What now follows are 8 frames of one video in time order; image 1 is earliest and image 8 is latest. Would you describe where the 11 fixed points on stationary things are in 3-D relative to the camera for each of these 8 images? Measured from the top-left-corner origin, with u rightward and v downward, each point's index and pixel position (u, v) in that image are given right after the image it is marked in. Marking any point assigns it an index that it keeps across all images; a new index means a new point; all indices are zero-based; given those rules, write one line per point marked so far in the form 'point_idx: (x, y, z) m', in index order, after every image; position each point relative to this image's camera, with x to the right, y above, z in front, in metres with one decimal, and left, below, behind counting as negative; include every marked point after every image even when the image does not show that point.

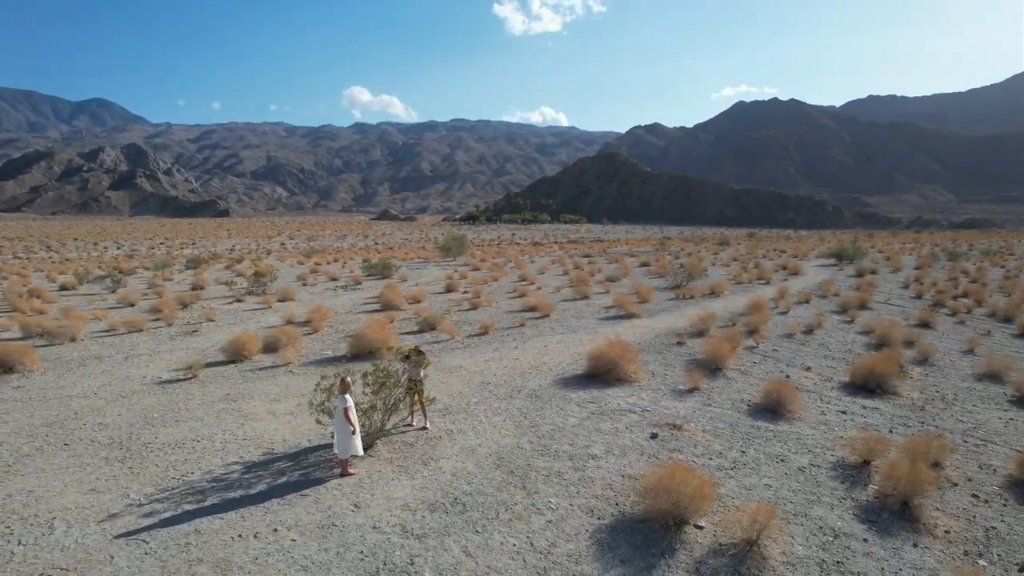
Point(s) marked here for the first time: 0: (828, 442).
0: (+4.9, -2.4, +10.4) m
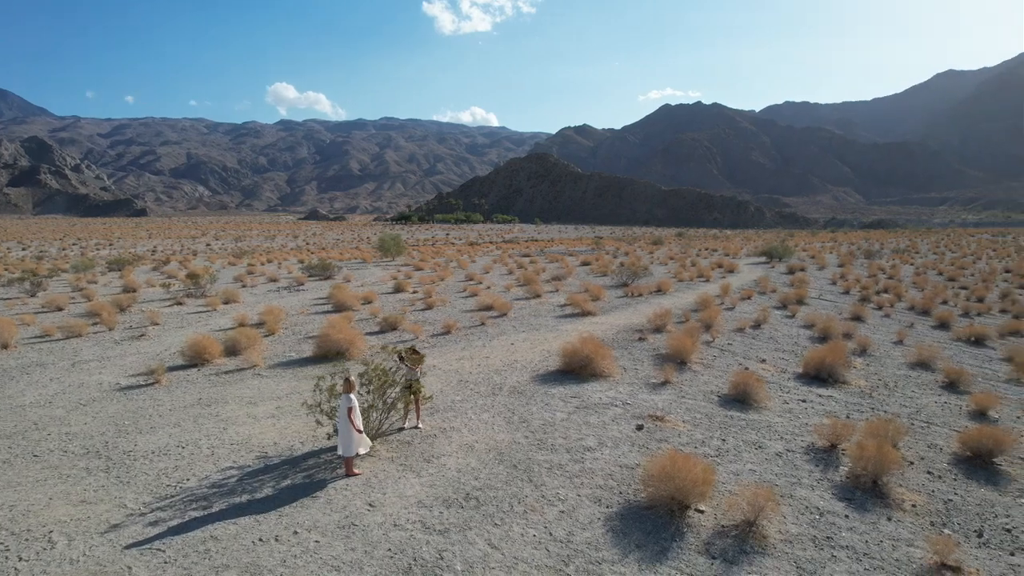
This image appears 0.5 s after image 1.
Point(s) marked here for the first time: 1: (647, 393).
0: (+4.7, -2.3, +11.0) m
1: (+2.5, -1.9, +12.1) m
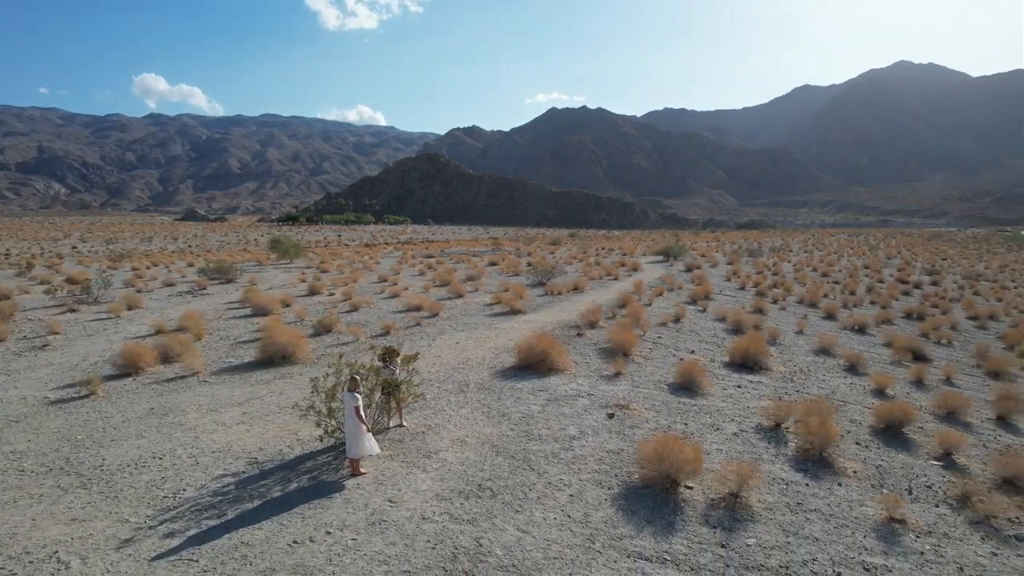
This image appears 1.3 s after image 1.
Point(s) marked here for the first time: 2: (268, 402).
0: (+4.2, -2.2, +12.1) m
1: (+1.8, -1.8, +12.7) m
2: (-4.0, -1.9, +11.2) m
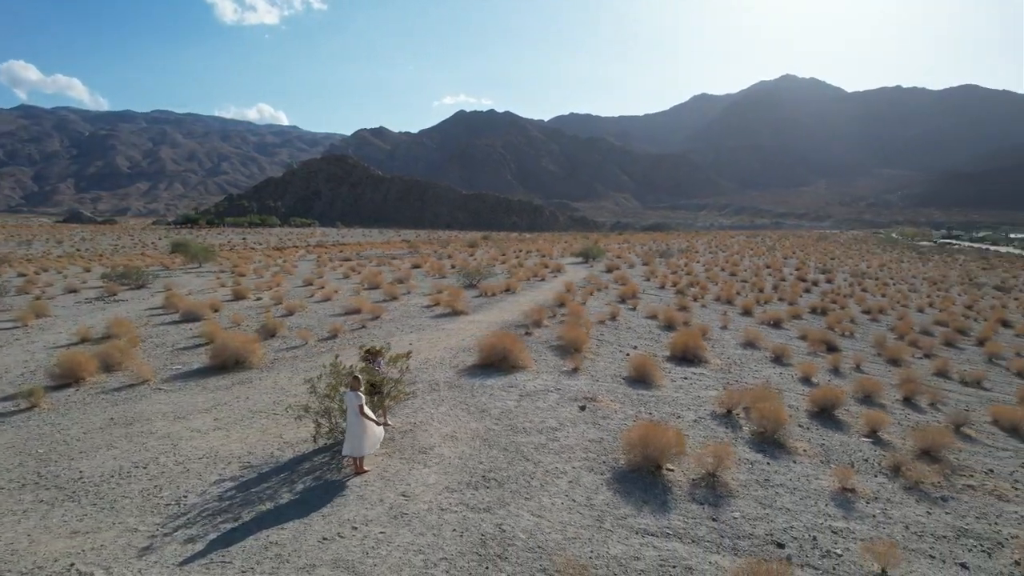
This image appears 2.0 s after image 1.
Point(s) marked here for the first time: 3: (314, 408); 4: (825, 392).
0: (+3.5, -2.2, +13.0) m
1: (+1.1, -1.8, +13.3) m
2: (-4.4, -2.0, +10.9) m
3: (-2.6, -1.7, +9.1) m
4: (+6.3, -2.1, +13.5) m
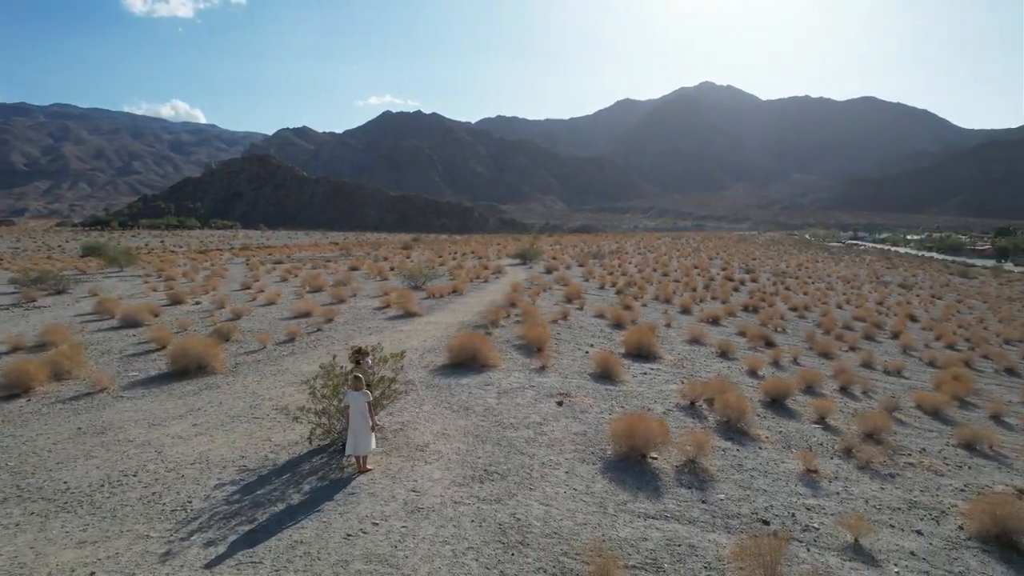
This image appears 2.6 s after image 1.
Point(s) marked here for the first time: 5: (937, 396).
0: (+3.0, -2.2, +13.6) m
1: (+0.5, -1.8, +13.6) m
2: (-4.7, -2.0, +10.7) m
3: (-2.7, -1.7, +9.1) m
4: (+5.7, -2.1, +14.4) m
5: (+10.5, -2.7, +16.4) m
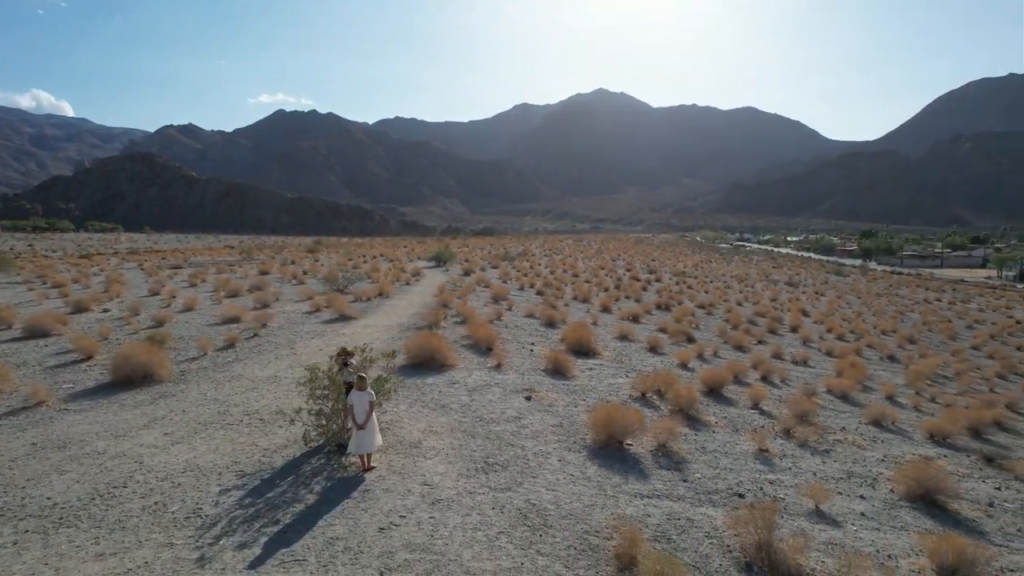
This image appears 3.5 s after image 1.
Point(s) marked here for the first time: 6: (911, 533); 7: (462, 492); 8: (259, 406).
0: (+2.1, -2.1, +14.4) m
1: (-0.3, -1.8, +14.0) m
2: (-5.1, -2.1, +10.4) m
3: (-2.8, -1.7, +9.0) m
4: (+4.7, -2.0, +15.6) m
5: (+9.1, -2.6, +18.3) m
6: (+5.2, -3.1, +8.6) m
7: (-0.6, -2.3, +7.6) m
8: (-4.2, -2.0, +11.1) m
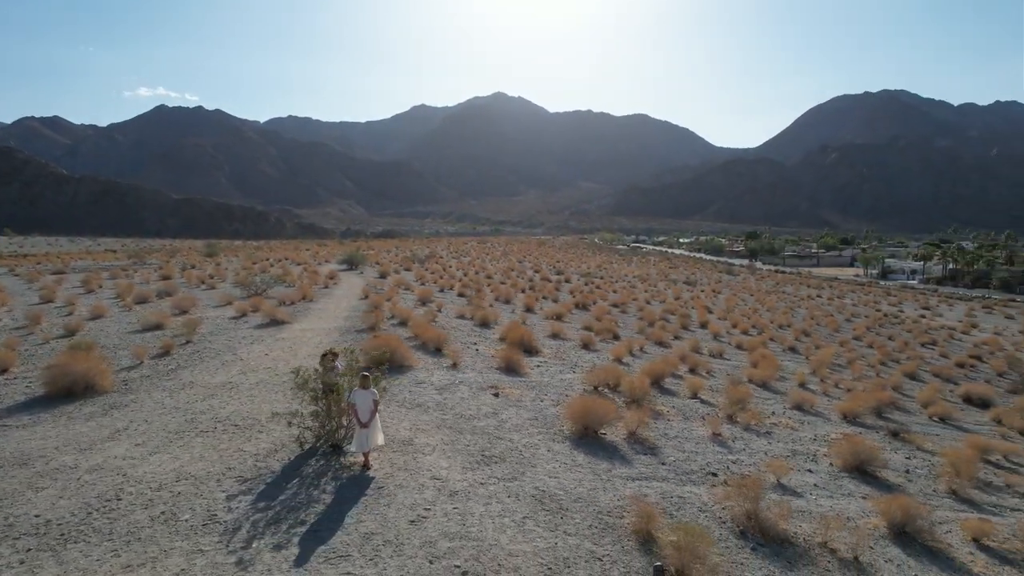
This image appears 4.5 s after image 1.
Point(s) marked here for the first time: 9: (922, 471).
0: (+1.2, -2.1, +15.0) m
1: (-1.2, -1.8, +14.3) m
2: (-5.3, -2.1, +9.9) m
3: (-2.9, -1.7, +9.0) m
4: (+3.5, -1.9, +16.6) m
5: (+7.5, -2.5, +19.9) m
6: (+5.1, -3.1, +9.7) m
7: (-0.5, -2.3, +7.9) m
8: (-4.6, -2.0, +10.8) m
9: (+7.5, -3.4, +12.2) m
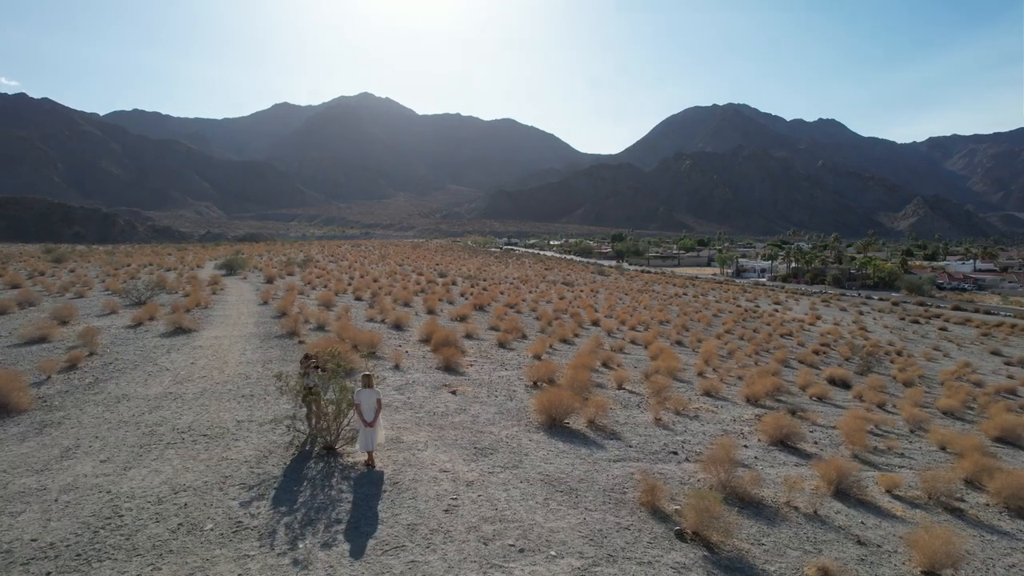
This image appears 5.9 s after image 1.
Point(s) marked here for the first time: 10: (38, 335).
0: (-0.2, -2.1, +15.6) m
1: (-2.4, -1.9, +14.4) m
2: (-5.5, -2.2, +9.3) m
3: (-3.0, -1.8, +8.8) m
4: (+1.8, -1.9, +17.6) m
5: (+5.1, -2.4, +21.6) m
6: (+4.7, -3.0, +11.1) m
7: (-0.4, -2.3, +8.2) m
8: (-5.0, -2.1, +10.3) m
9: (+6.6, -3.2, +14.0) m
10: (-13.0, -1.3, +18.3) m
